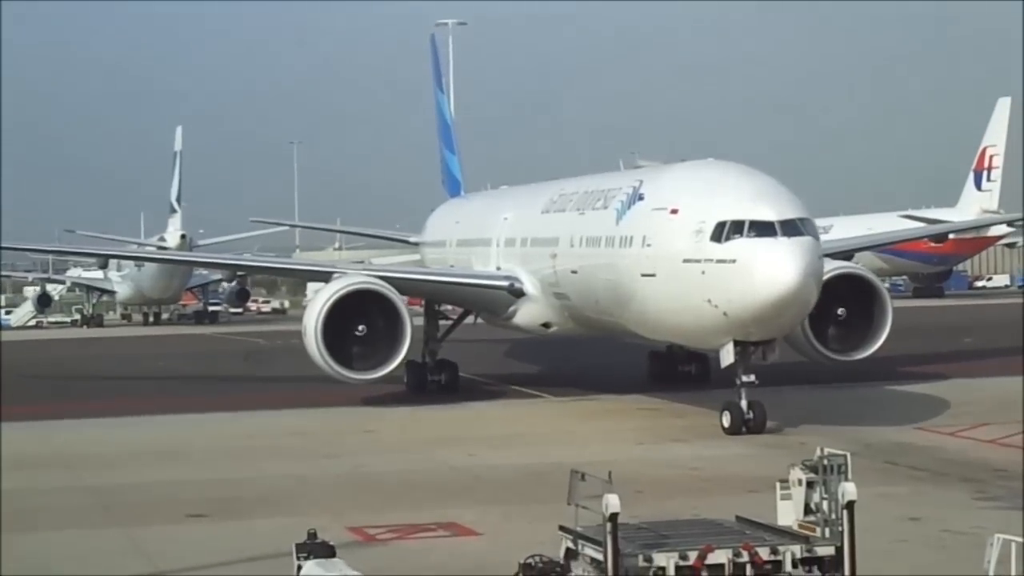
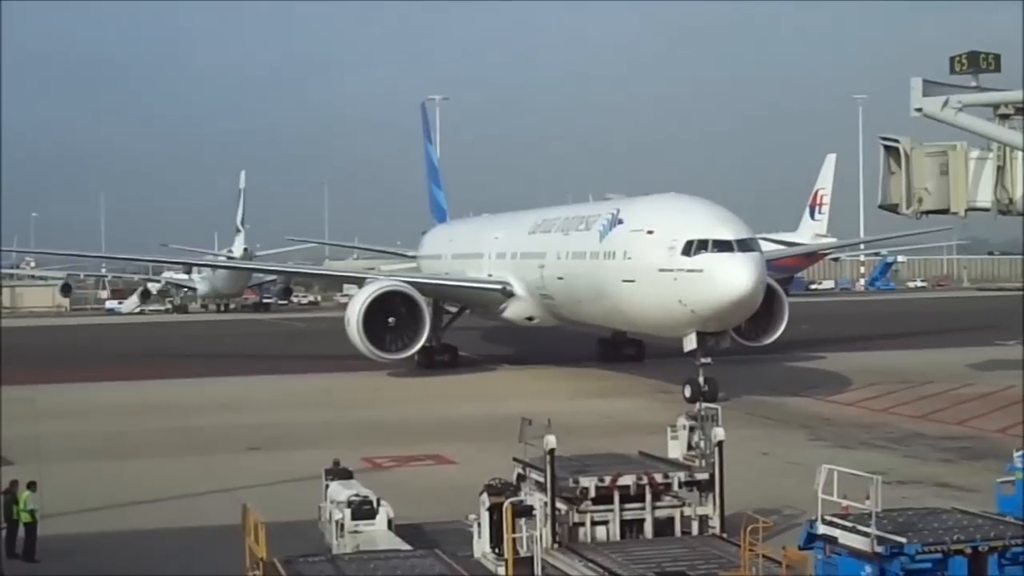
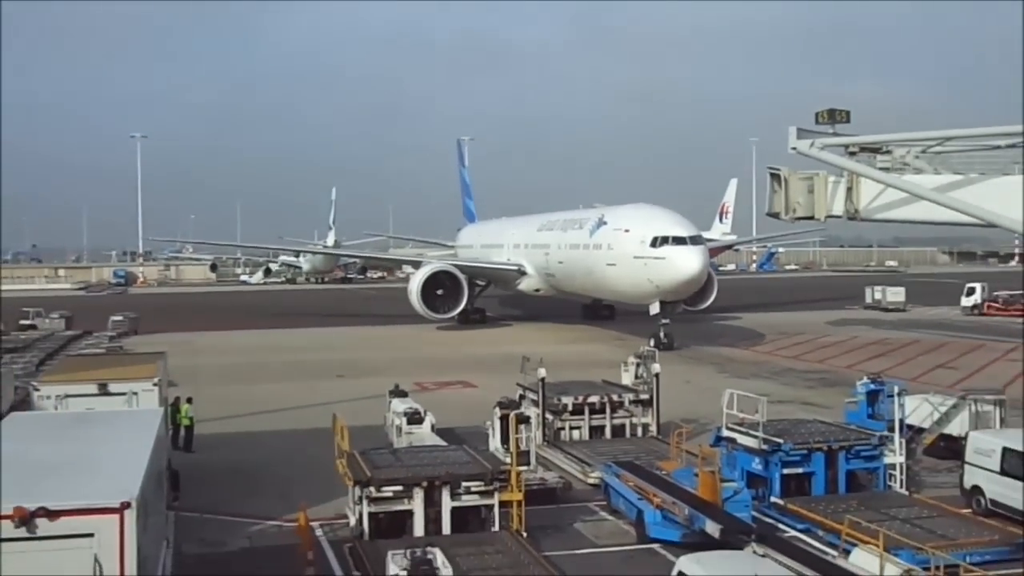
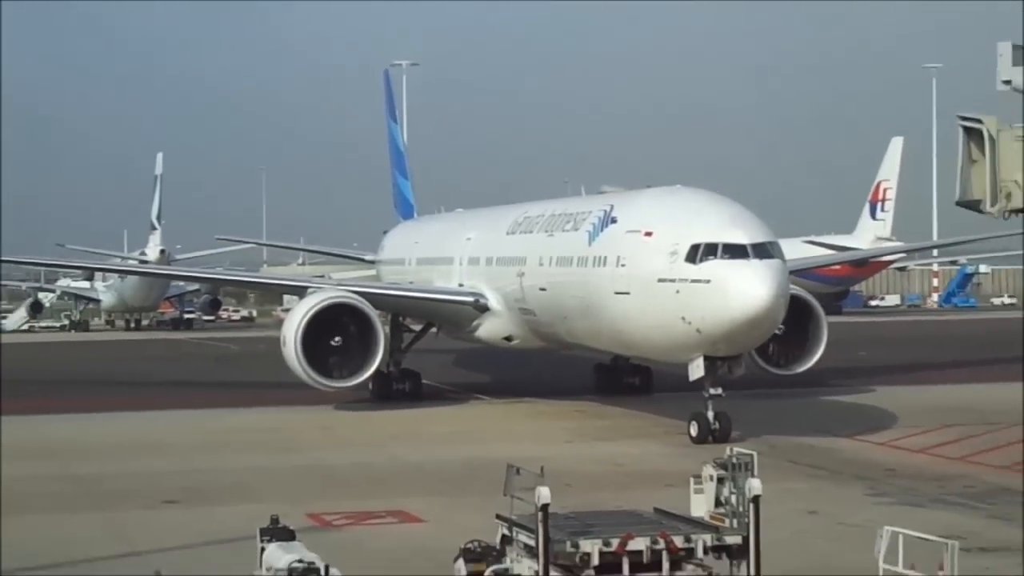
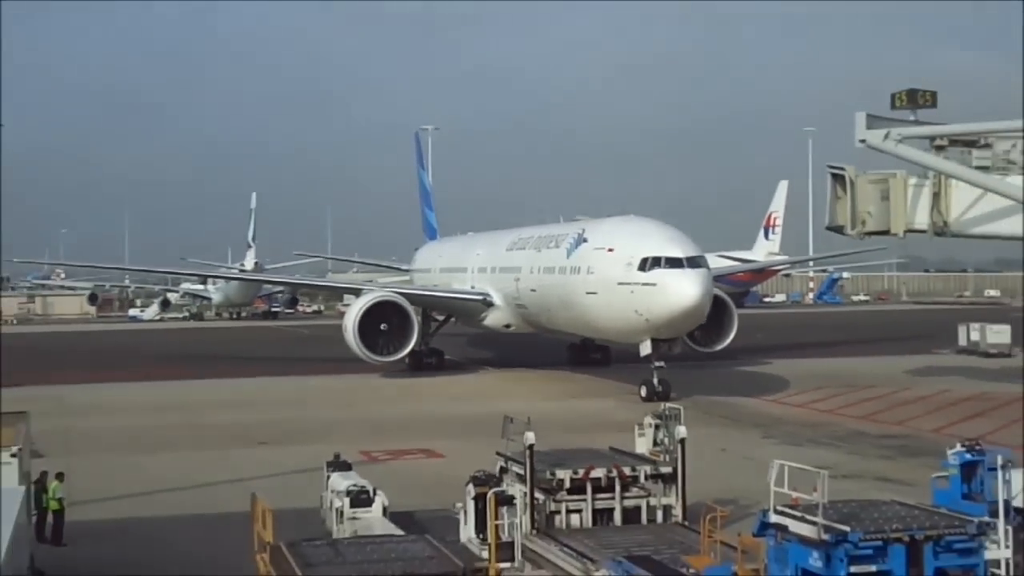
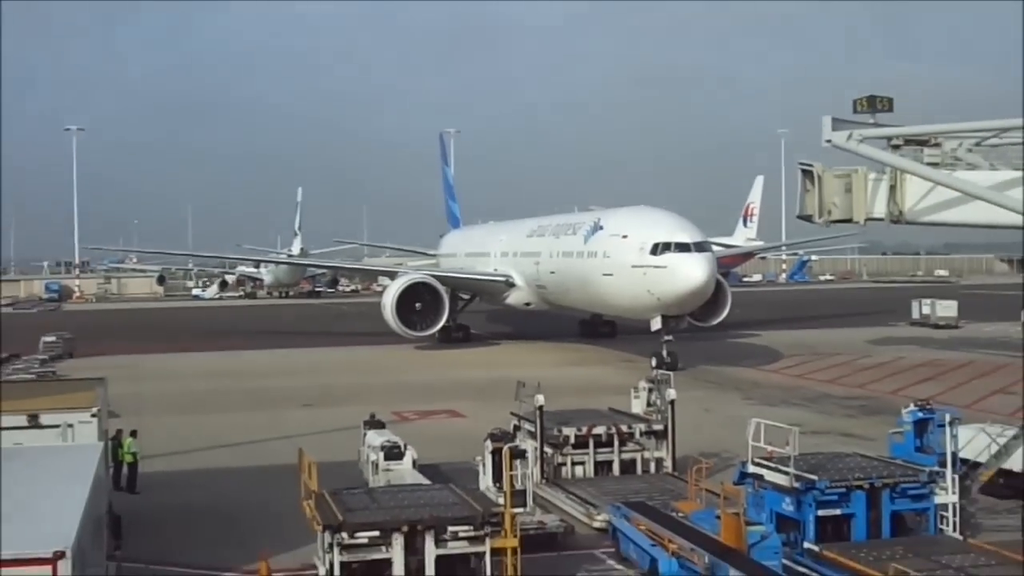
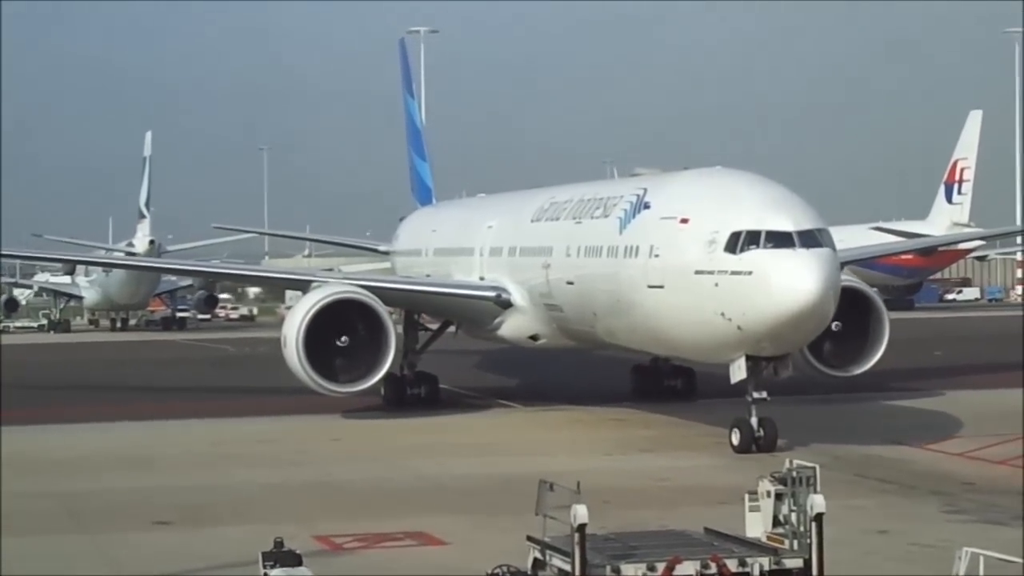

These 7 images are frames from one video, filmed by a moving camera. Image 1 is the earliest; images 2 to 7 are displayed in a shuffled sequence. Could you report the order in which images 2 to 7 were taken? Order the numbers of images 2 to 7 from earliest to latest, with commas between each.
7, 4, 5, 2, 6, 3
